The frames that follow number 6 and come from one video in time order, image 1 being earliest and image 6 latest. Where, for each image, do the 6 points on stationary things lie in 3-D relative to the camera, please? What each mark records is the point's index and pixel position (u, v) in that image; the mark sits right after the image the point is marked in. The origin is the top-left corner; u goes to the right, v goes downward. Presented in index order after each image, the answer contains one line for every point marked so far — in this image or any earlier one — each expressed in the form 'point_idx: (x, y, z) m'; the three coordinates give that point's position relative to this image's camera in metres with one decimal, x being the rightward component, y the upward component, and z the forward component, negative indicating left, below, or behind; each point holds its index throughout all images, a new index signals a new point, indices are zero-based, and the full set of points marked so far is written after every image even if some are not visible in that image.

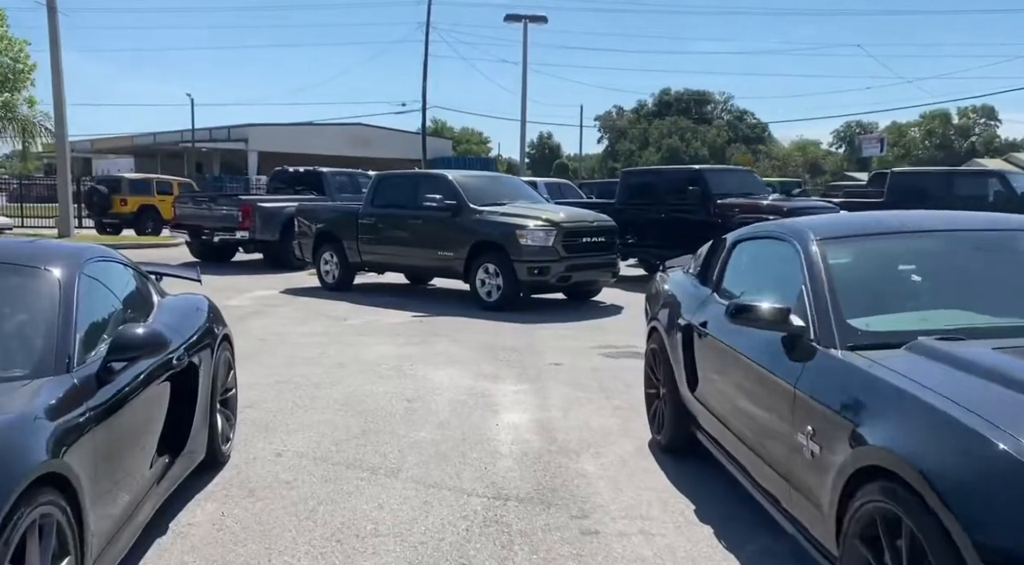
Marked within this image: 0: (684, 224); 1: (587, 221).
0: (+3.0, +1.0, +16.1) m
1: (+1.1, +0.8, +13.0) m
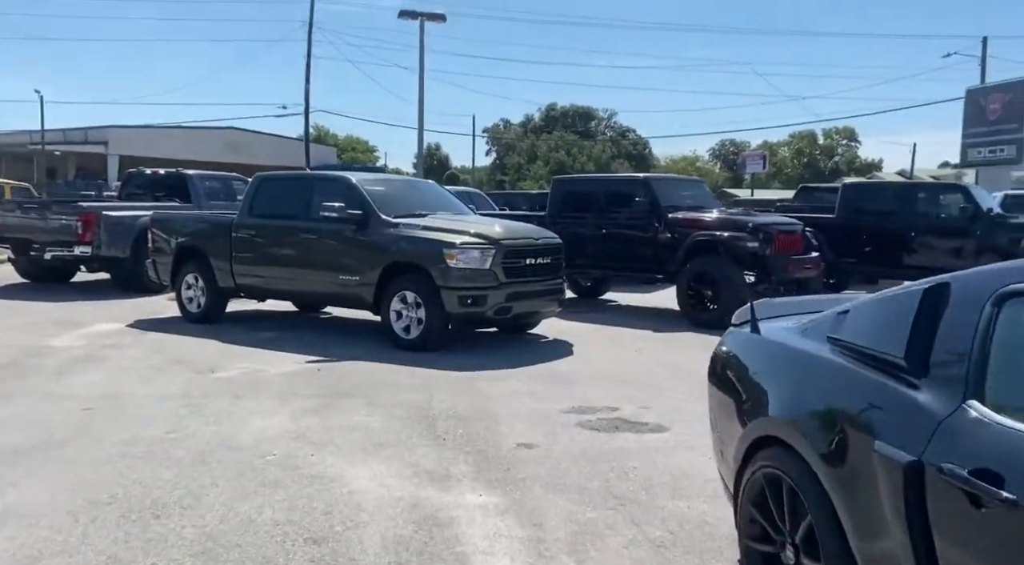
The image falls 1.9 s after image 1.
0: (+1.7, +0.6, +13.7) m
1: (+0.2, +0.5, +10.4) m
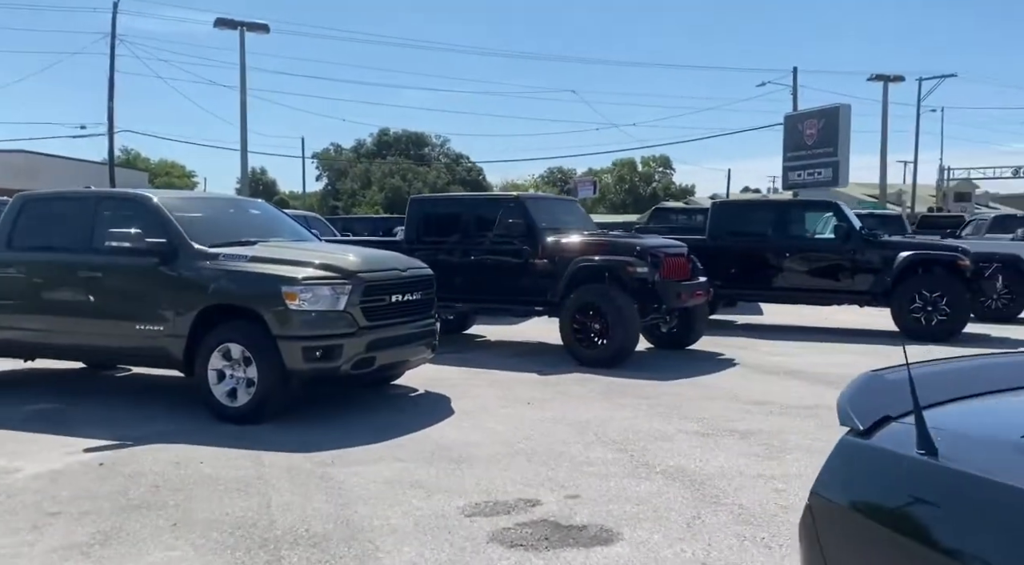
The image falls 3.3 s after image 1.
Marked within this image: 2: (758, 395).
0: (-0.2, +0.2, +11.8) m
1: (-1.1, +0.1, +8.3) m
2: (+2.4, -1.1, +9.0) m
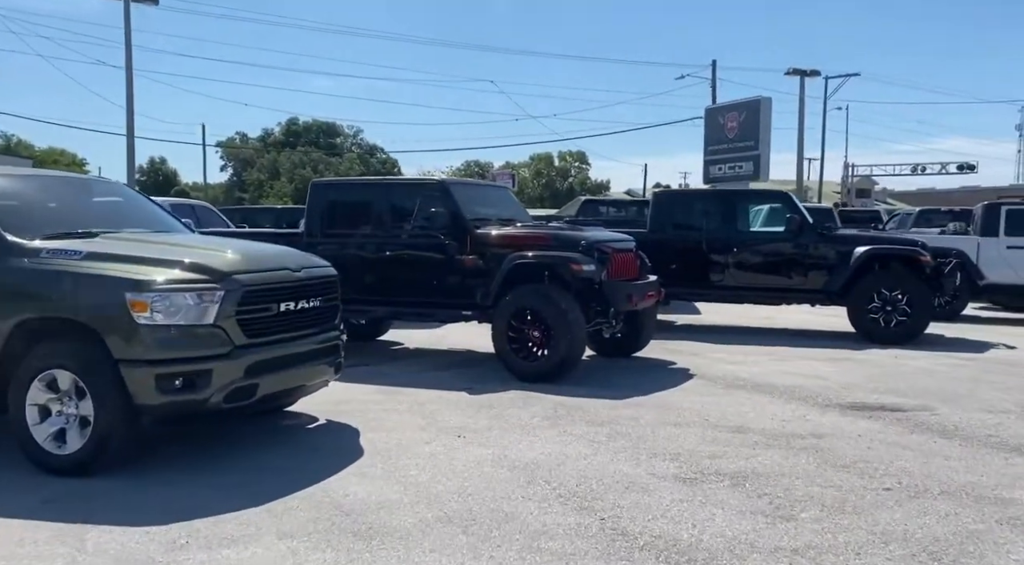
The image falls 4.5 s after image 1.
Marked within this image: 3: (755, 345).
0: (-1.1, +0.2, +10.0) m
1: (-1.6, +0.1, +6.4) m
2: (+1.8, -1.1, +7.5) m
3: (+3.1, -0.8, +11.7) m
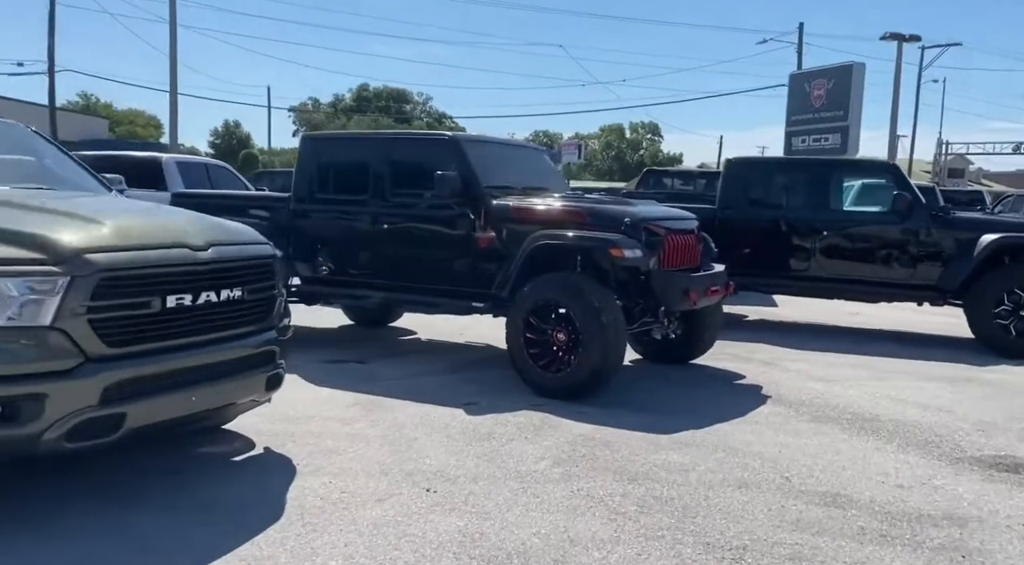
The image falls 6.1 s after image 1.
0: (-0.8, +0.3, +8.0) m
1: (-1.6, +0.2, +4.4) m
2: (+1.8, -1.1, +5.3) m
3: (+3.4, -0.7, +9.4) m
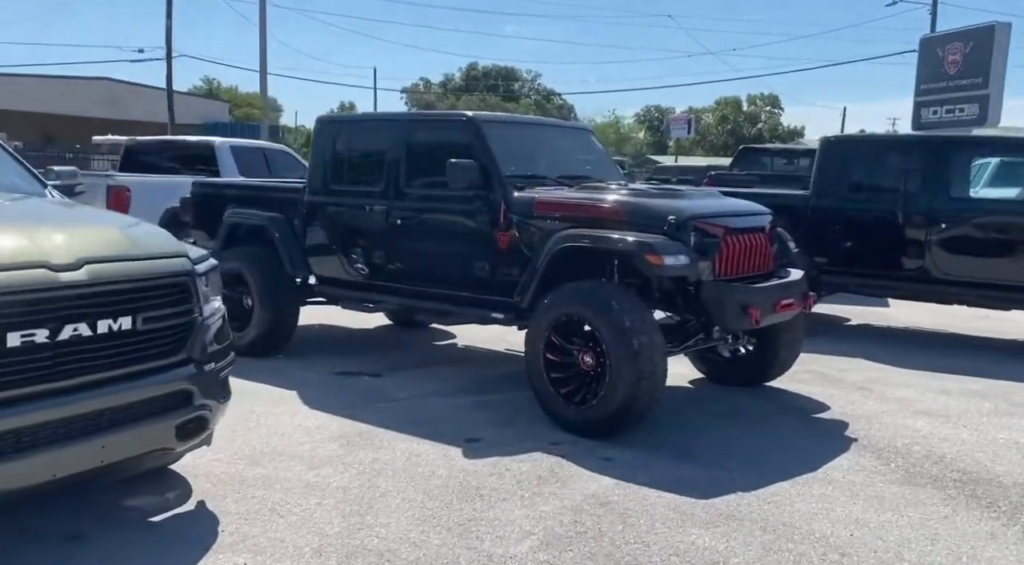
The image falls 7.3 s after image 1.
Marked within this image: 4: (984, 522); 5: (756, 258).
0: (-0.6, +0.3, +6.8) m
1: (-1.8, 0.0, +3.4) m
2: (+1.7, -1.2, +3.8) m
3: (+3.8, -0.7, +7.7) m
4: (+2.2, -1.1, +4.4) m
5: (+1.6, +0.2, +6.0) m
